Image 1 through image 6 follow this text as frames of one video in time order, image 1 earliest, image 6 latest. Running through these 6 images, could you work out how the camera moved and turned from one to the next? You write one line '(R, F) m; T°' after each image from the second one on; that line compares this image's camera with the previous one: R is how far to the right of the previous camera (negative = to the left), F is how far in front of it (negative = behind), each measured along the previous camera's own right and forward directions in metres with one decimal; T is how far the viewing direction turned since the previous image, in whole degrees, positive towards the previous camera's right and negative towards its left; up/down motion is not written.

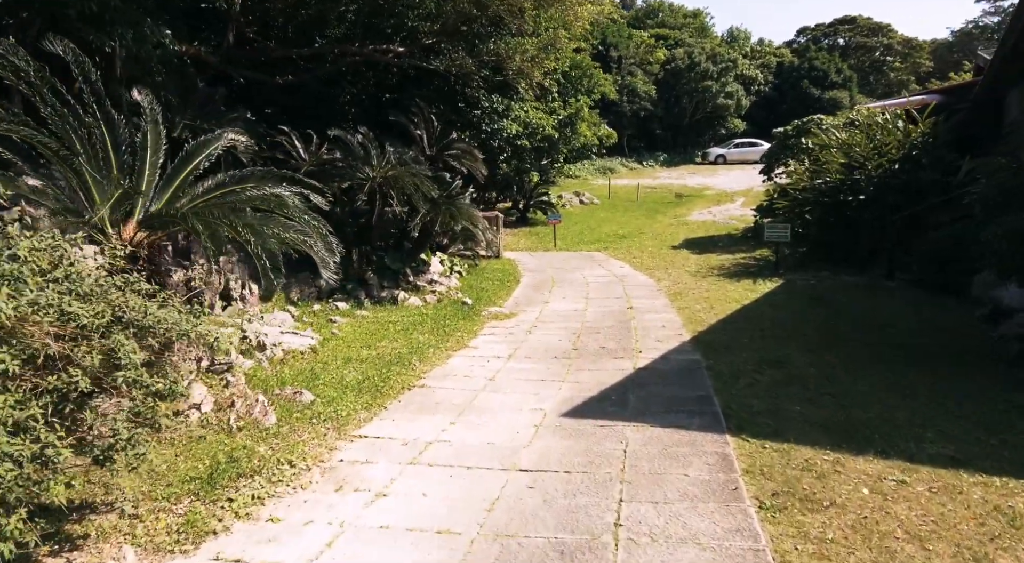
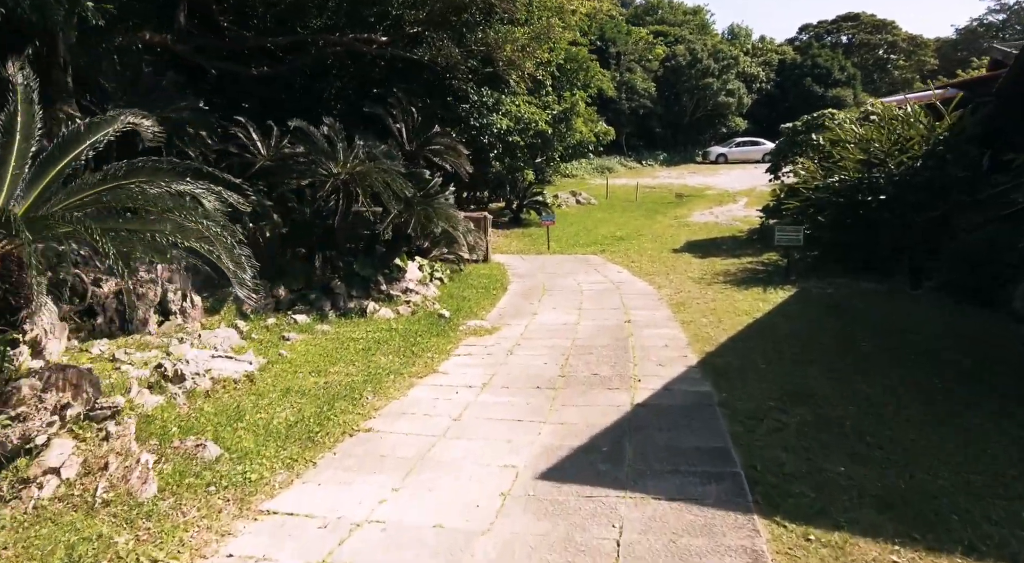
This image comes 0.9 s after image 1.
(+0.2, +1.2) m; 0°
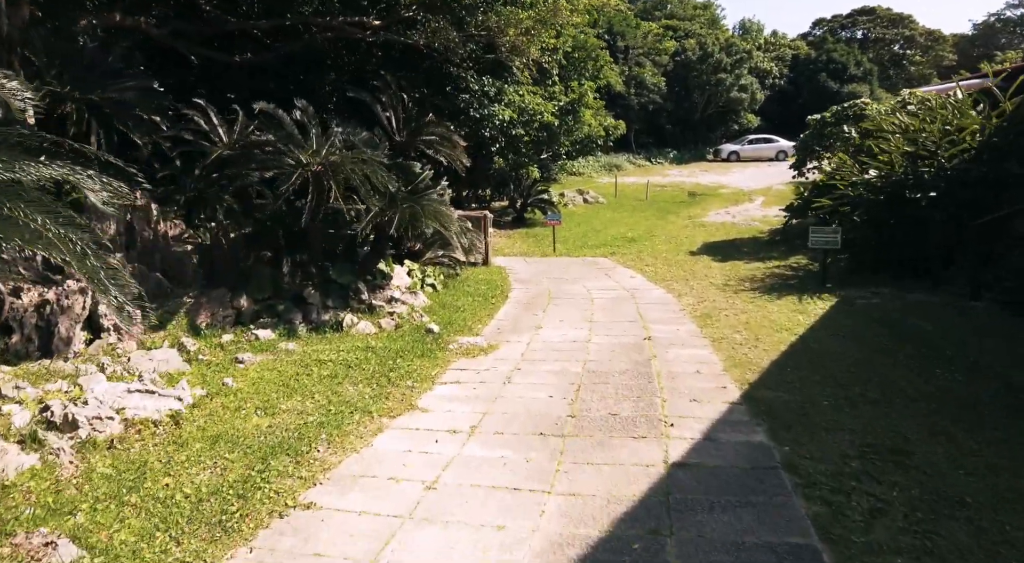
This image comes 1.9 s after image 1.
(+0.1, +1.4) m; 0°
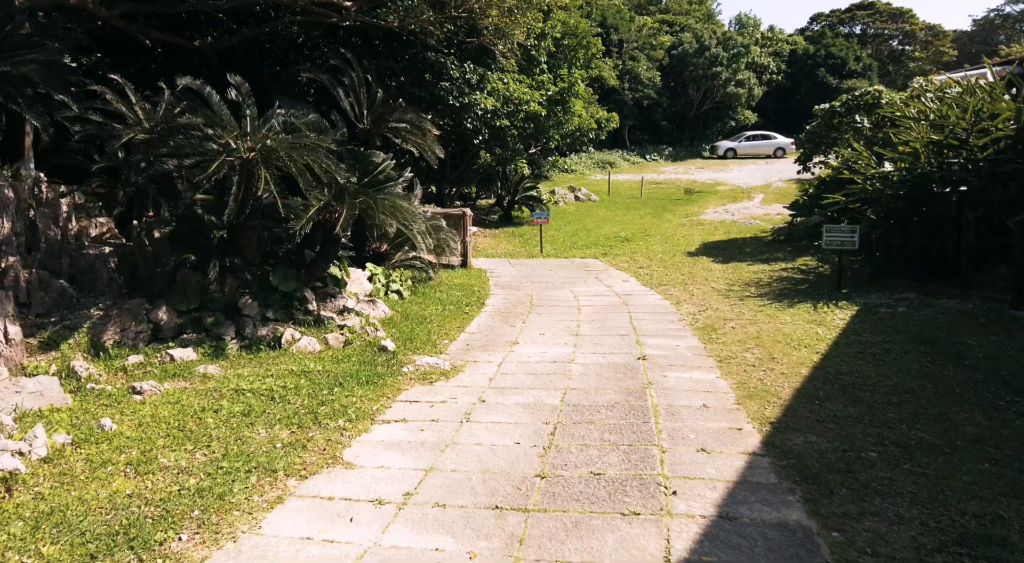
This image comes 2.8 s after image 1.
(+0.2, +1.3) m; 0°
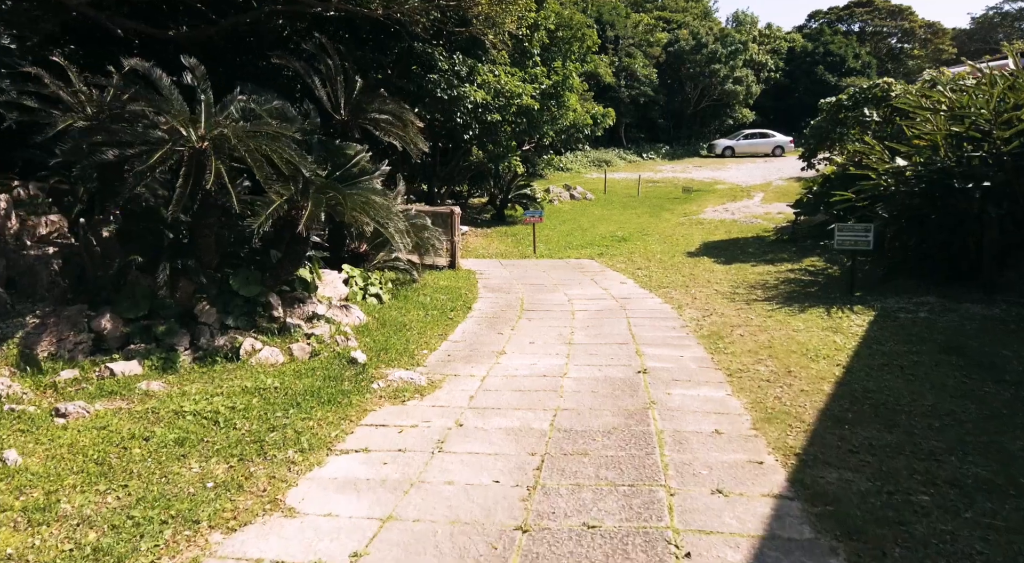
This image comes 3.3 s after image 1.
(+0.1, +0.7) m; 0°
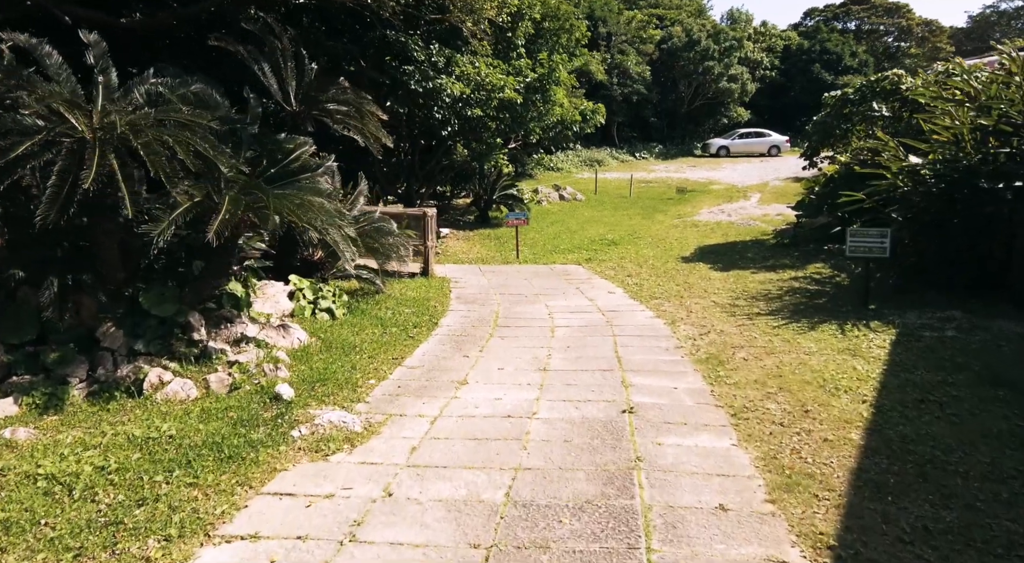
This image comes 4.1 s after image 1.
(+0.2, +1.0) m; 0°
